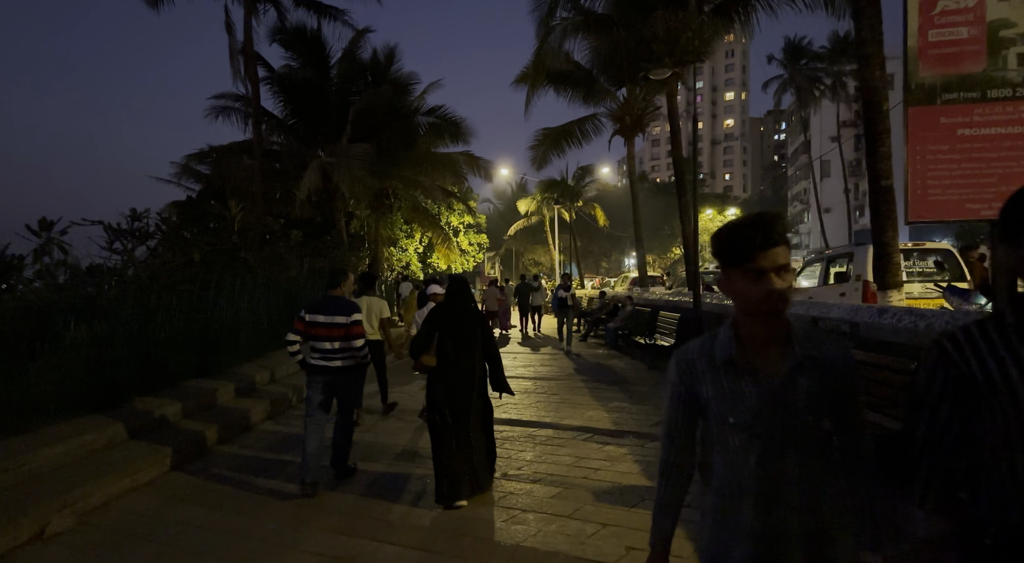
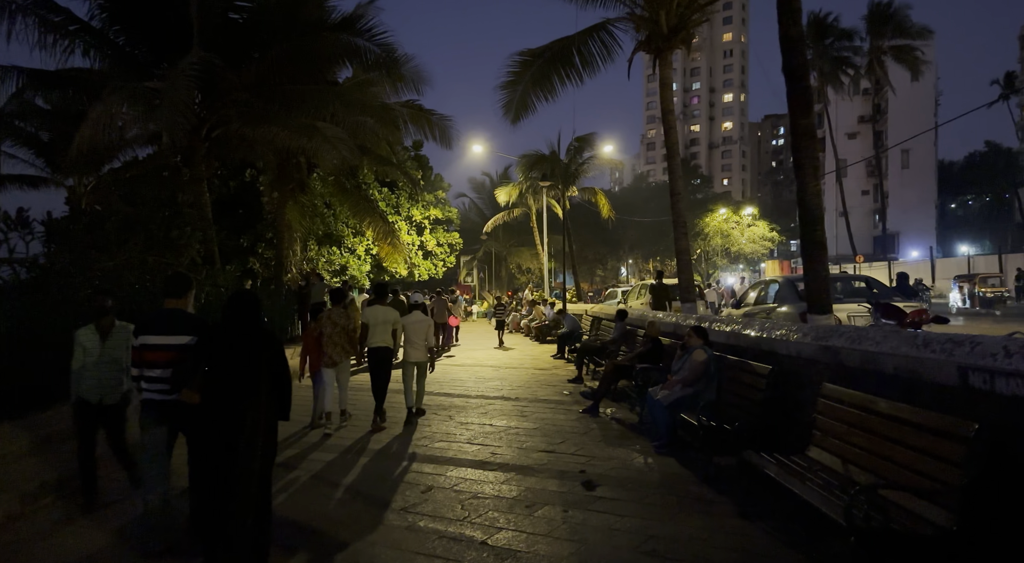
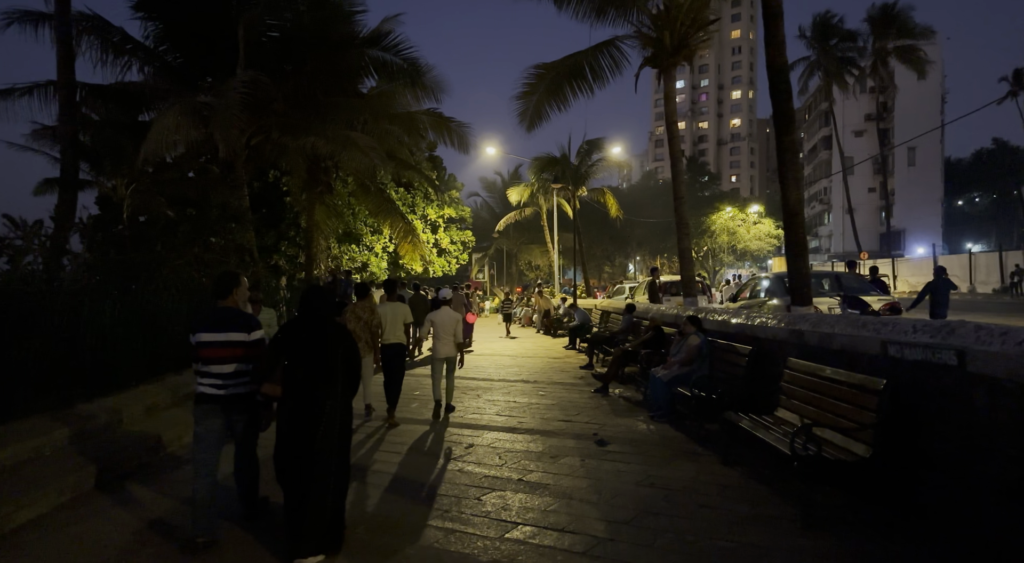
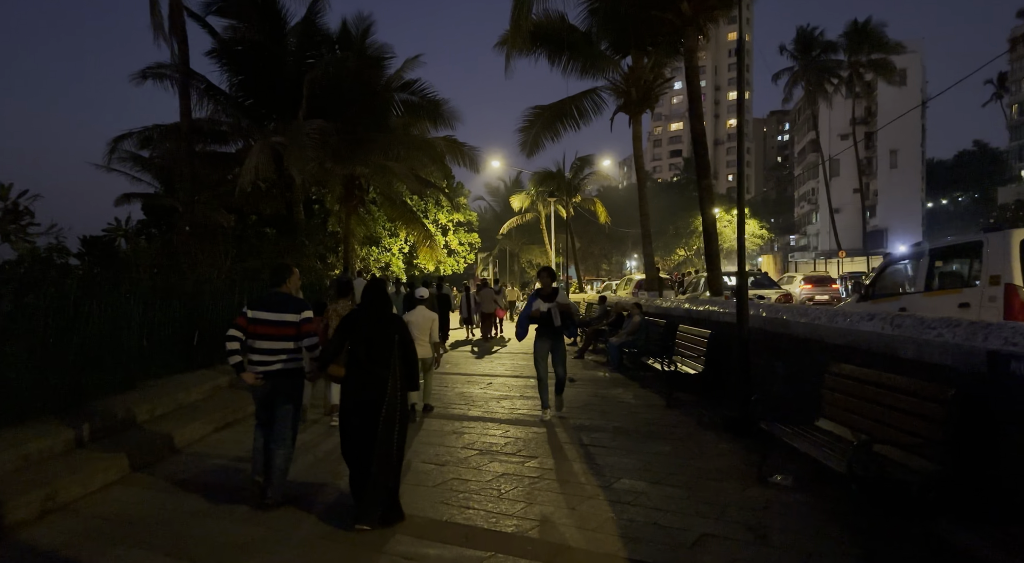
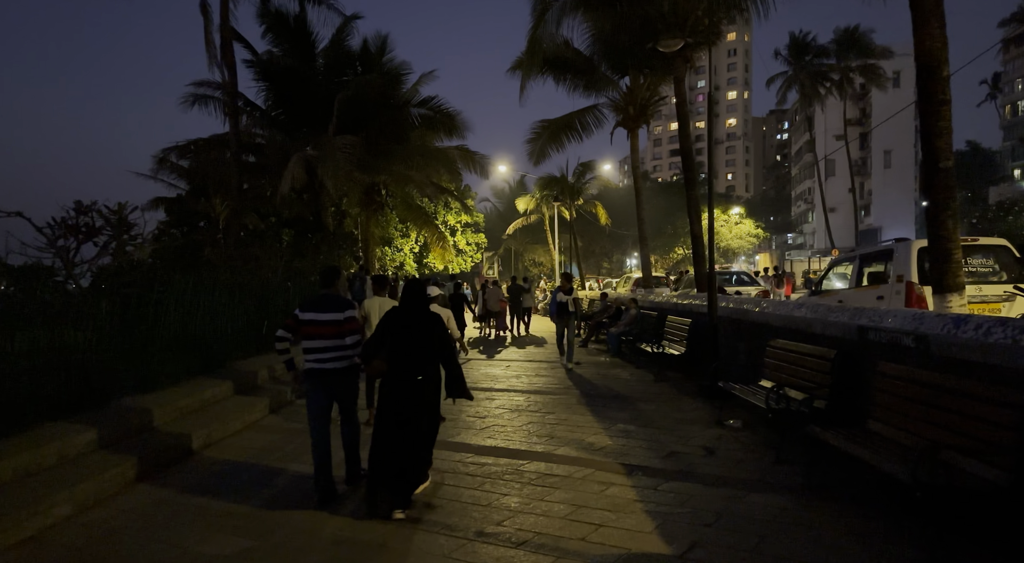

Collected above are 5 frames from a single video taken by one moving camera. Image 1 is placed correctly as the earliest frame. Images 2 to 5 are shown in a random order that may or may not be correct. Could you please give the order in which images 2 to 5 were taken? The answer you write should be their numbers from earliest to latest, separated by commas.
5, 4, 3, 2
